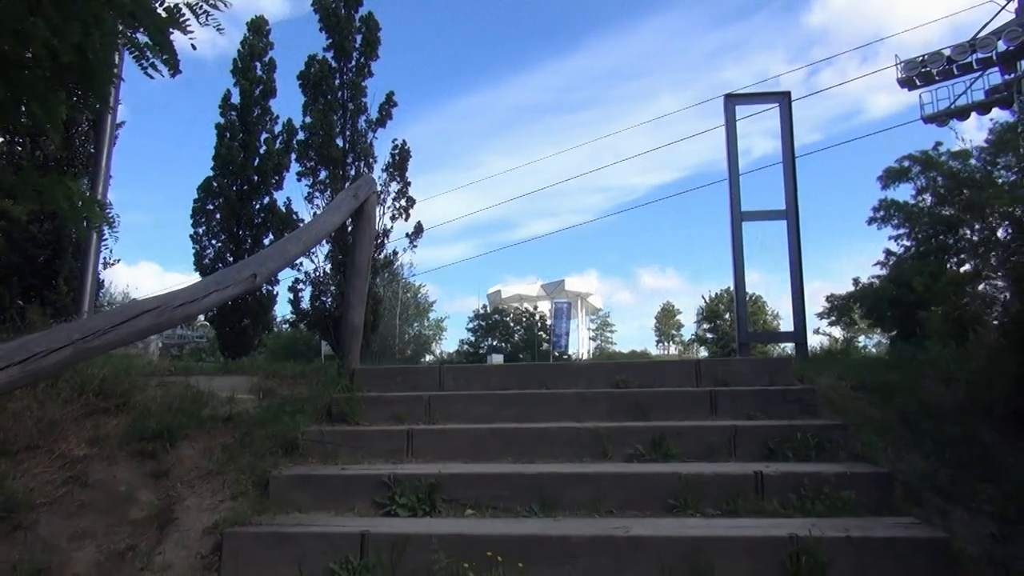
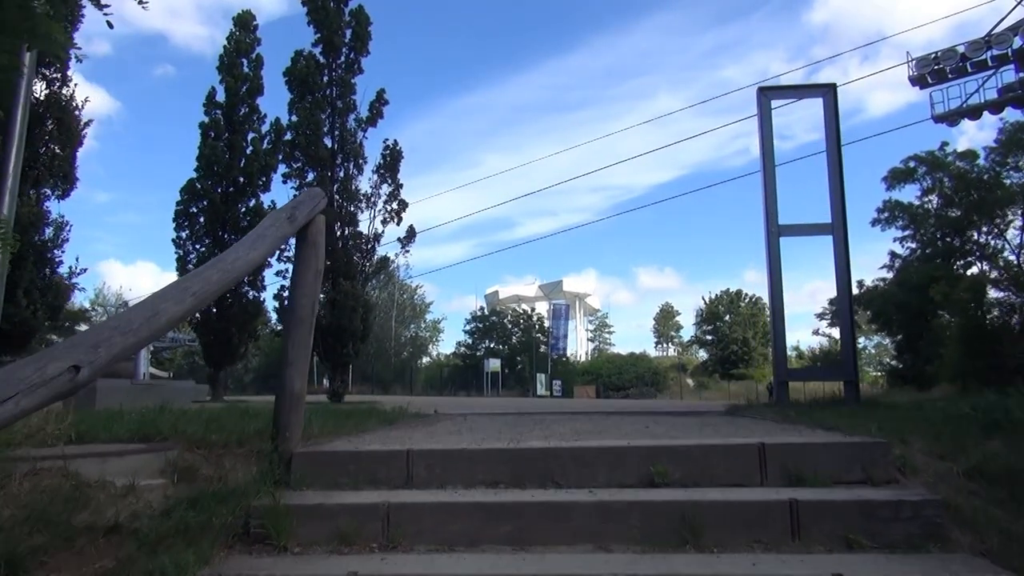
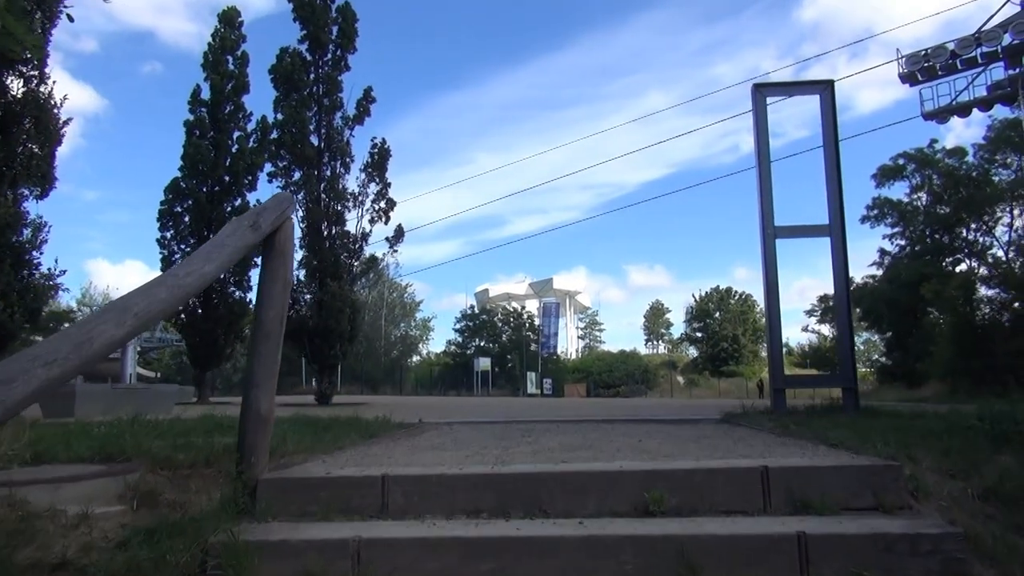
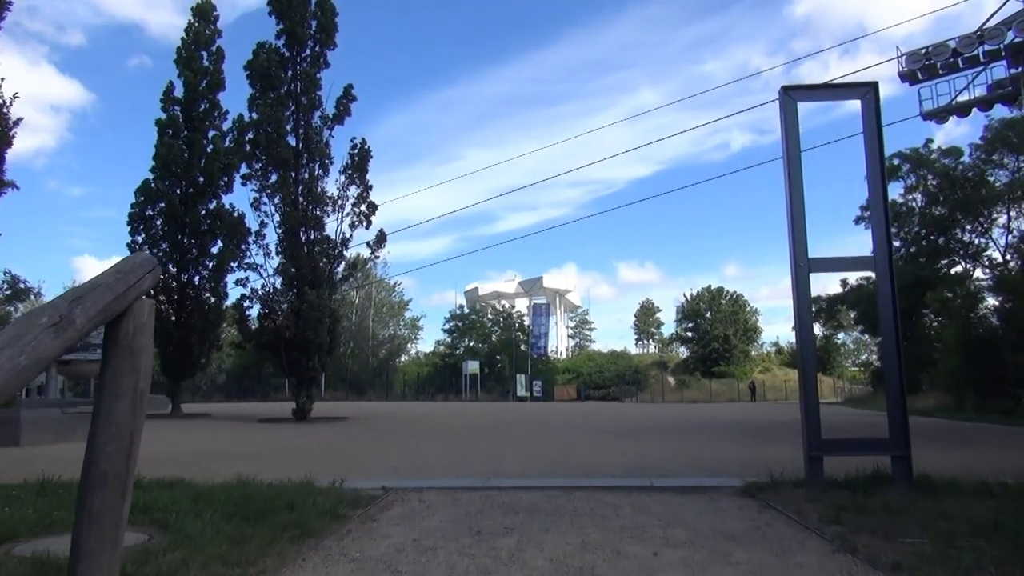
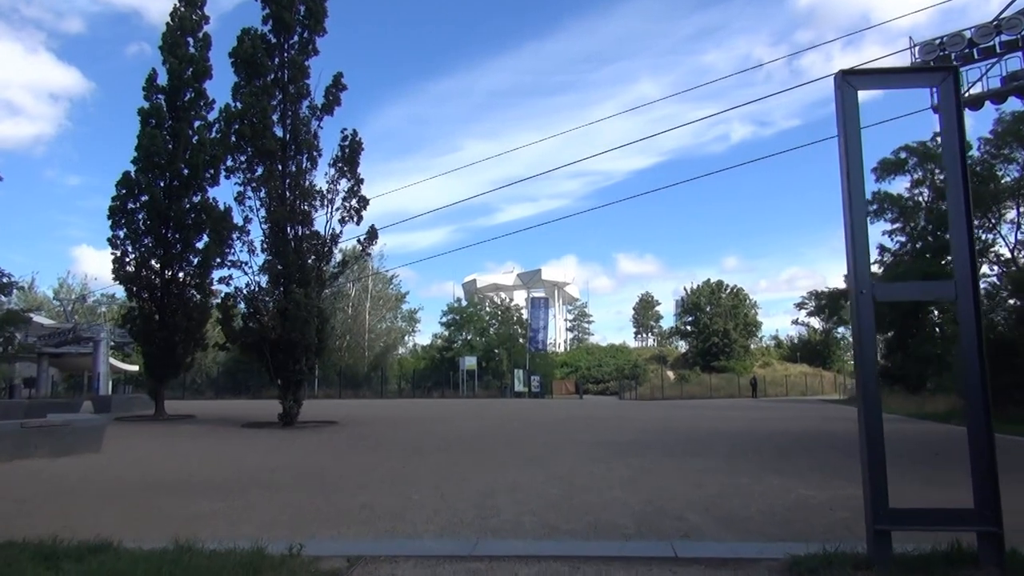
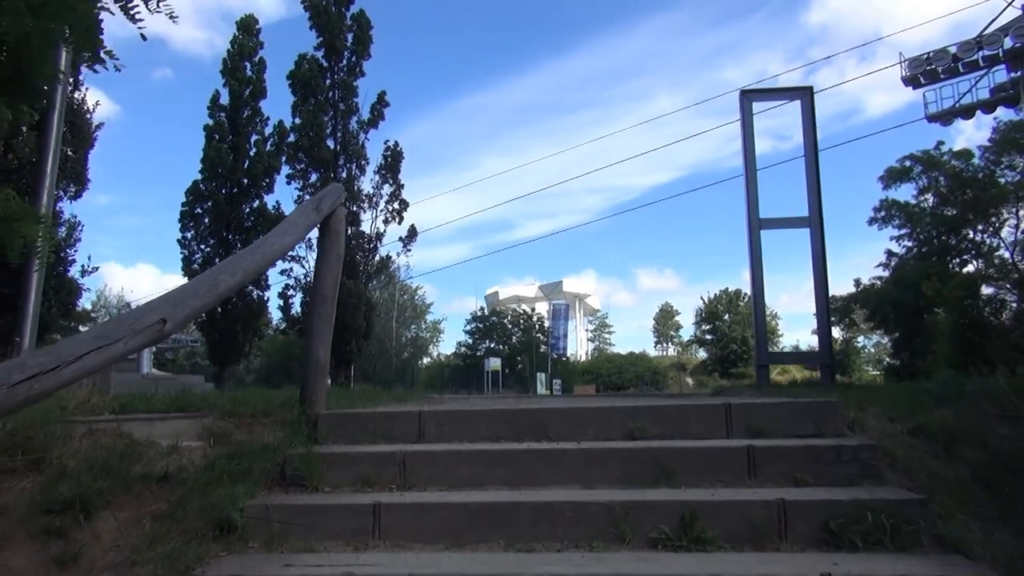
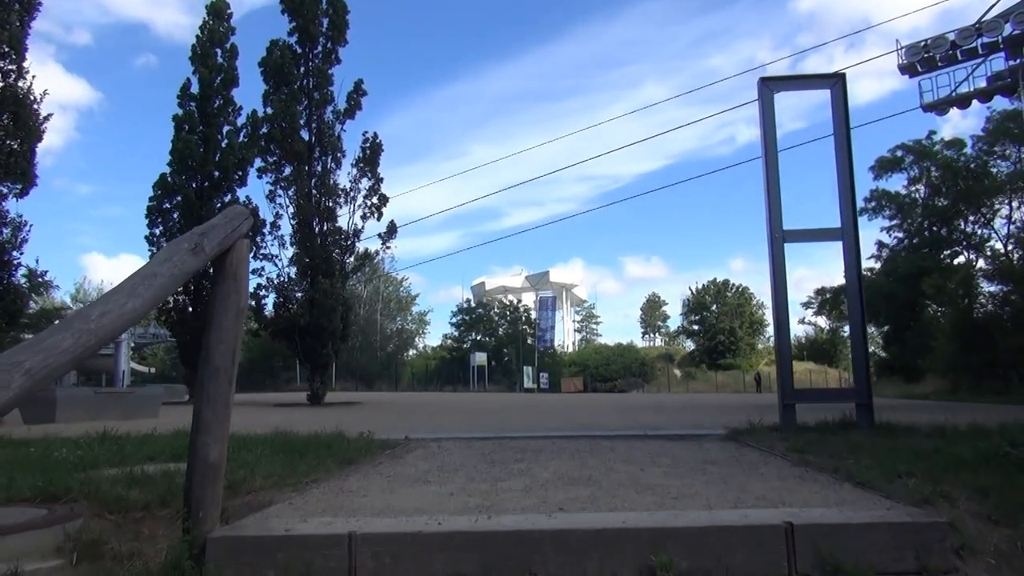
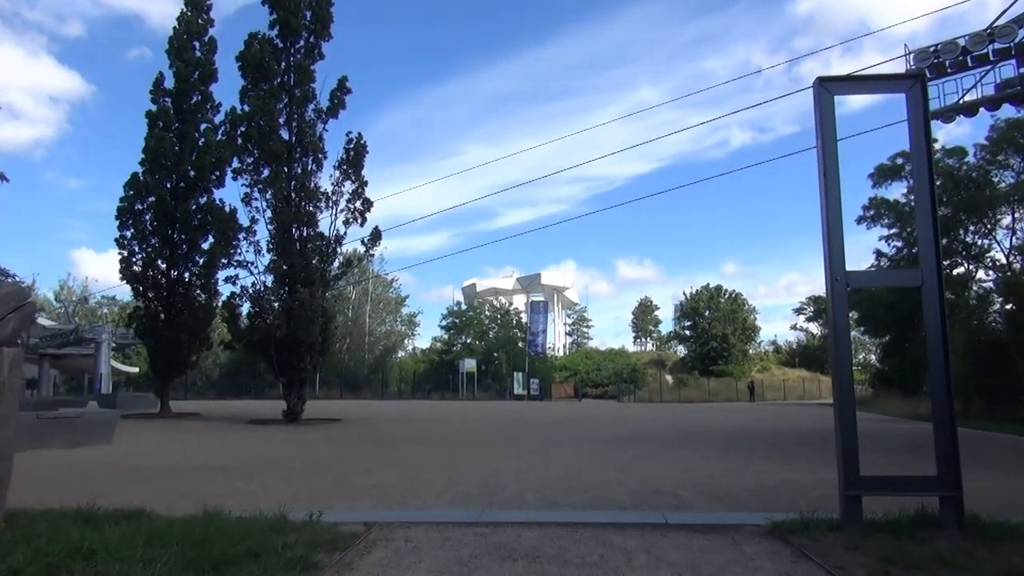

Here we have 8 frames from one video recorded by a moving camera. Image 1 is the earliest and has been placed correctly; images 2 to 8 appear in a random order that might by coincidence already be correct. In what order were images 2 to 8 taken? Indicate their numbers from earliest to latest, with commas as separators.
6, 2, 3, 7, 4, 8, 5
